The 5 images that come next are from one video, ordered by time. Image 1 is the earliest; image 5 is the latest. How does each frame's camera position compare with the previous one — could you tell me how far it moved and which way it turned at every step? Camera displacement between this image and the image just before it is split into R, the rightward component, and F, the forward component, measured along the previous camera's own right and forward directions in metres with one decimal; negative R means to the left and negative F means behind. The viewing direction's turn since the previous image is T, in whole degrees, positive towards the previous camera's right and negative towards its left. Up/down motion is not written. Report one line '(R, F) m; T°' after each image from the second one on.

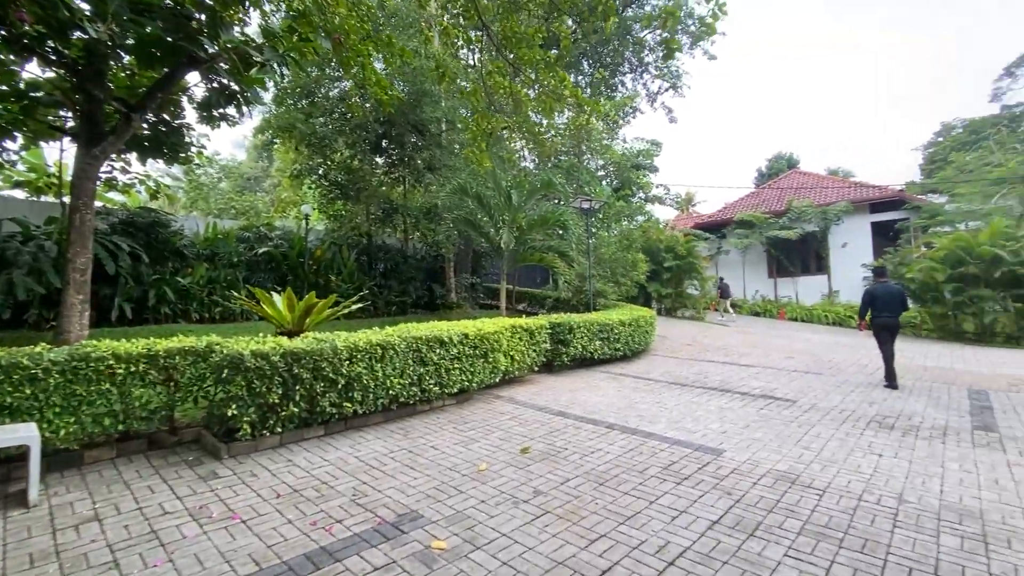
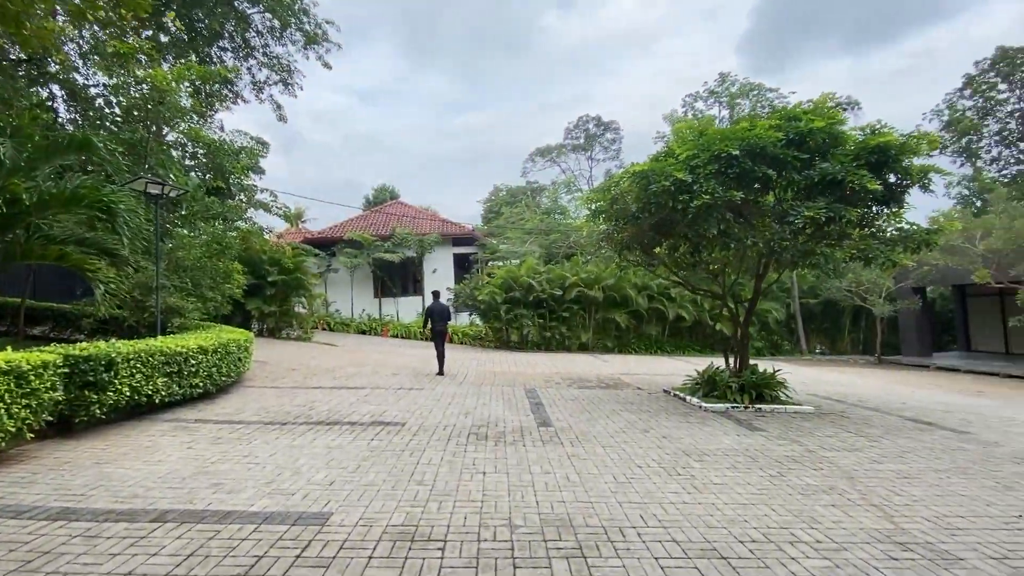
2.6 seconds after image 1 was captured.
(+0.4, +1.0) m; +44°
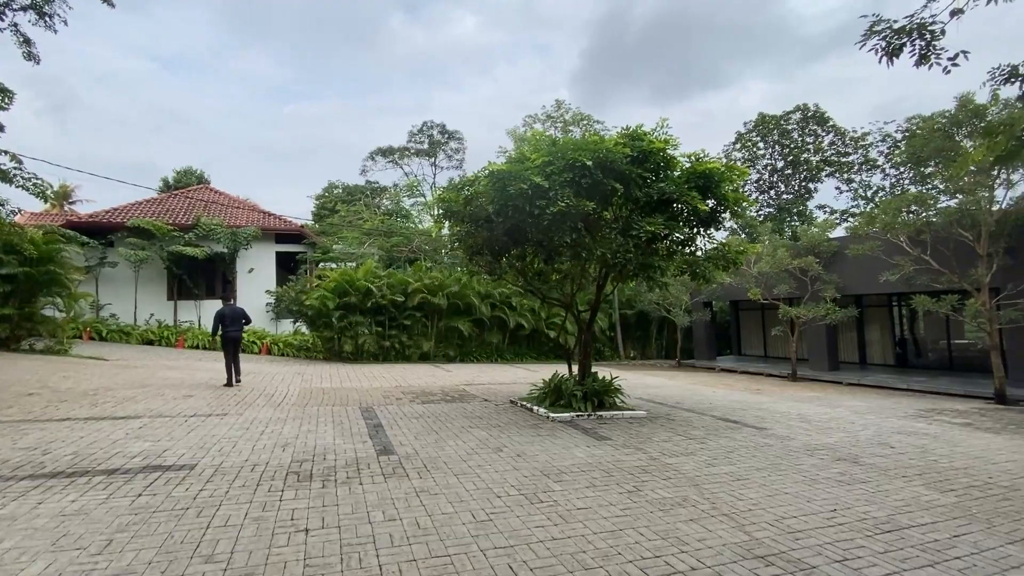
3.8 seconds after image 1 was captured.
(-0.1, +0.7) m; +19°
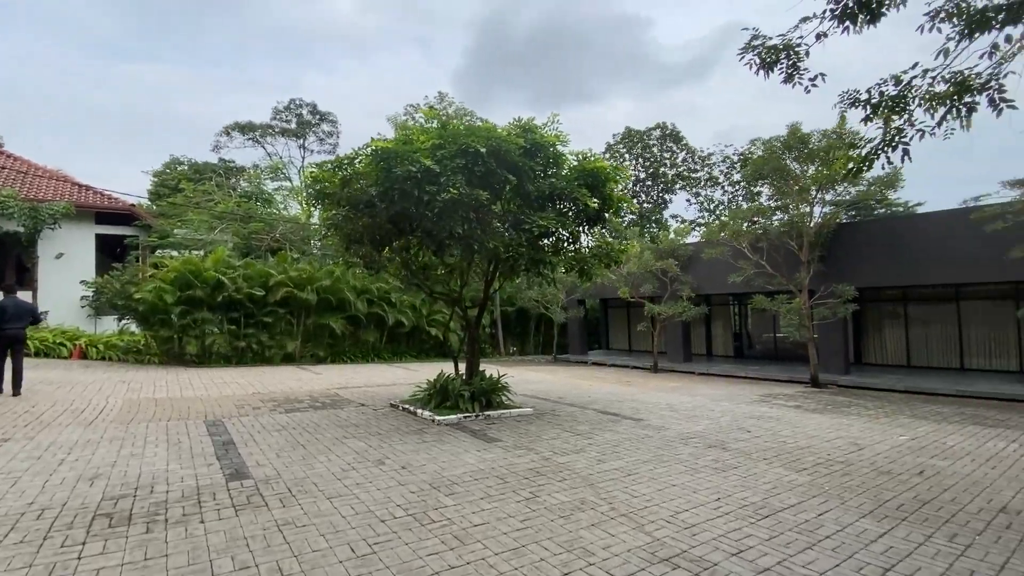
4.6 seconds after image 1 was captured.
(-0.1, +0.4) m; +15°
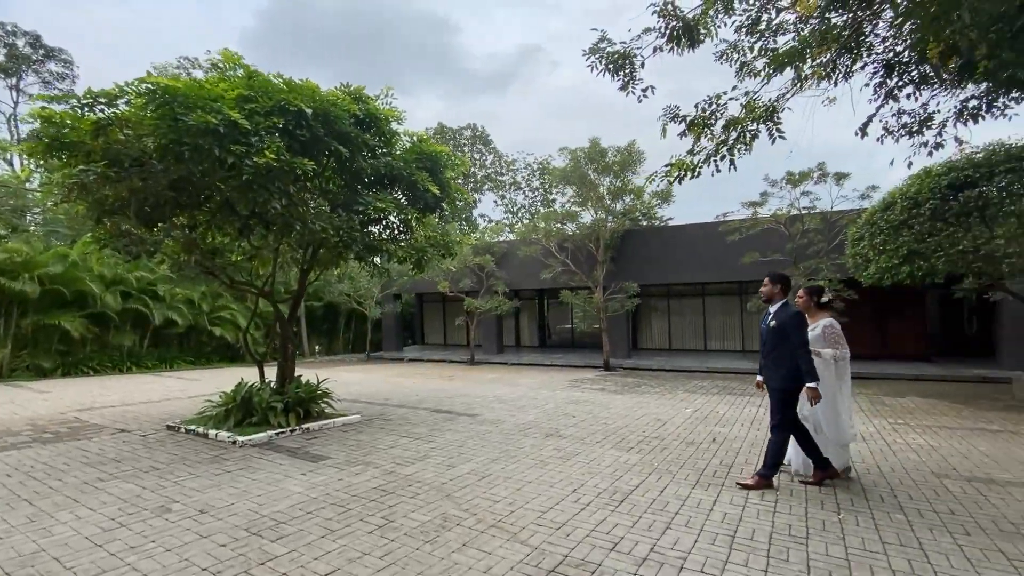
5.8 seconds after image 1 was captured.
(-0.3, +0.5) m; +23°
